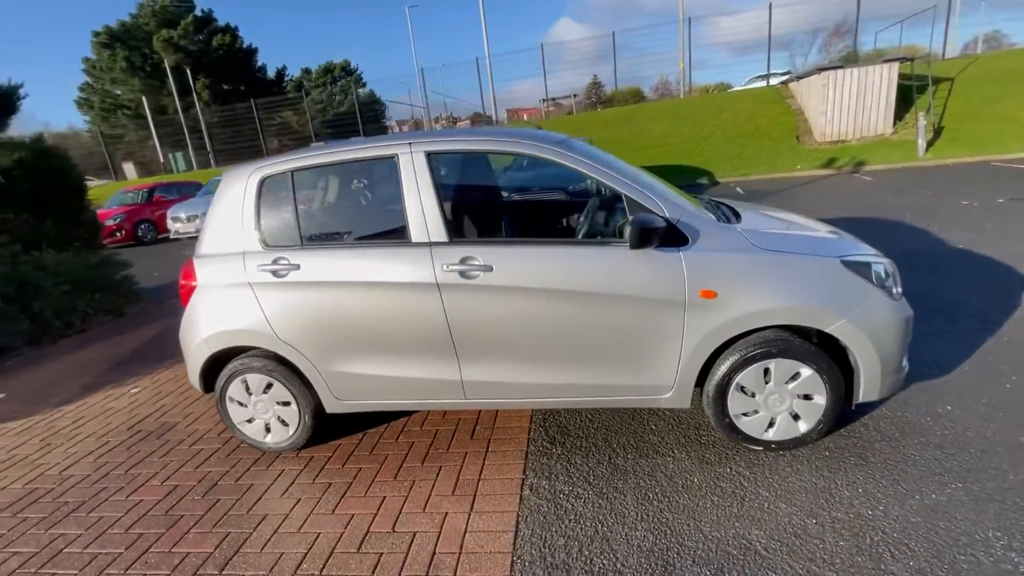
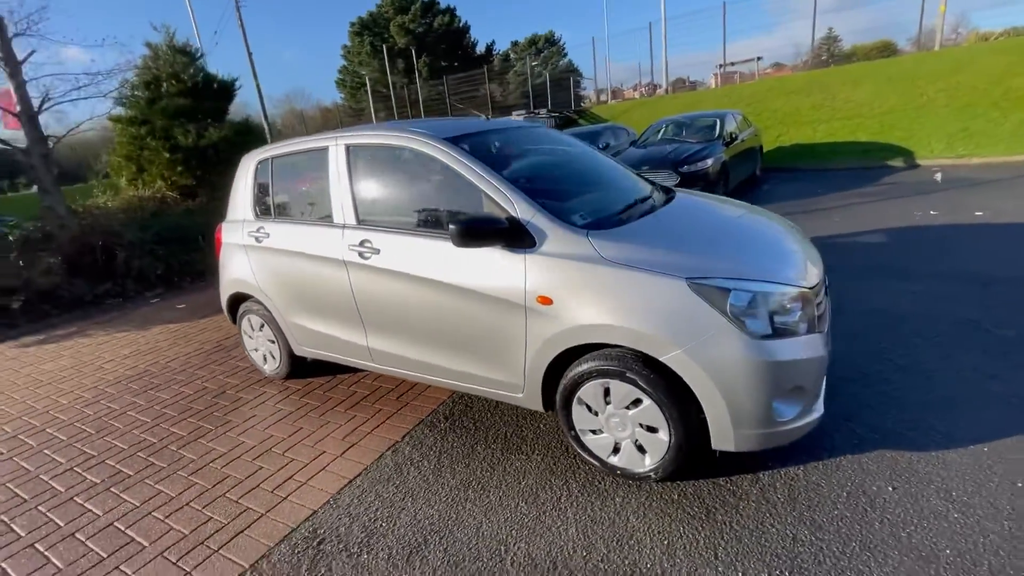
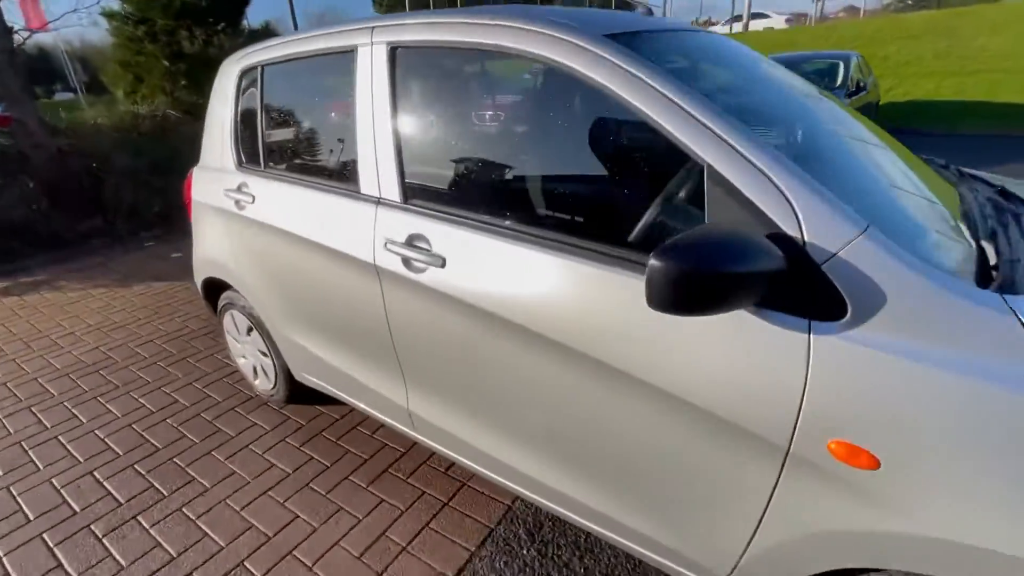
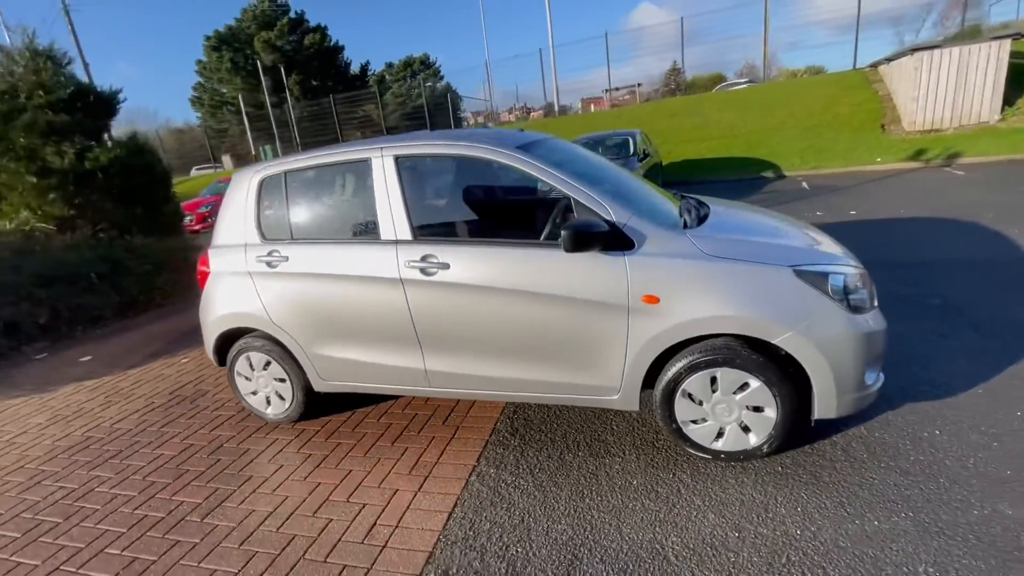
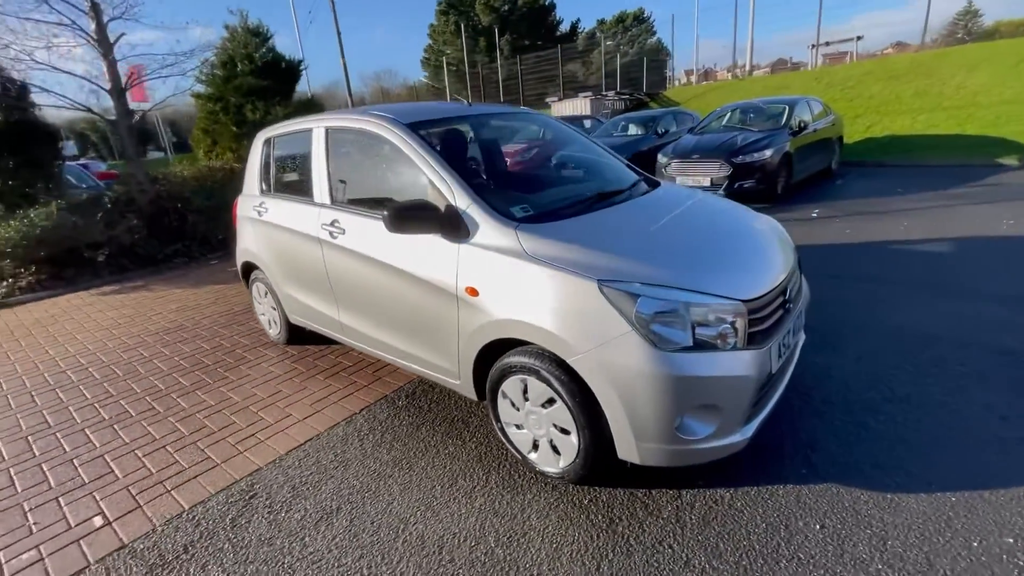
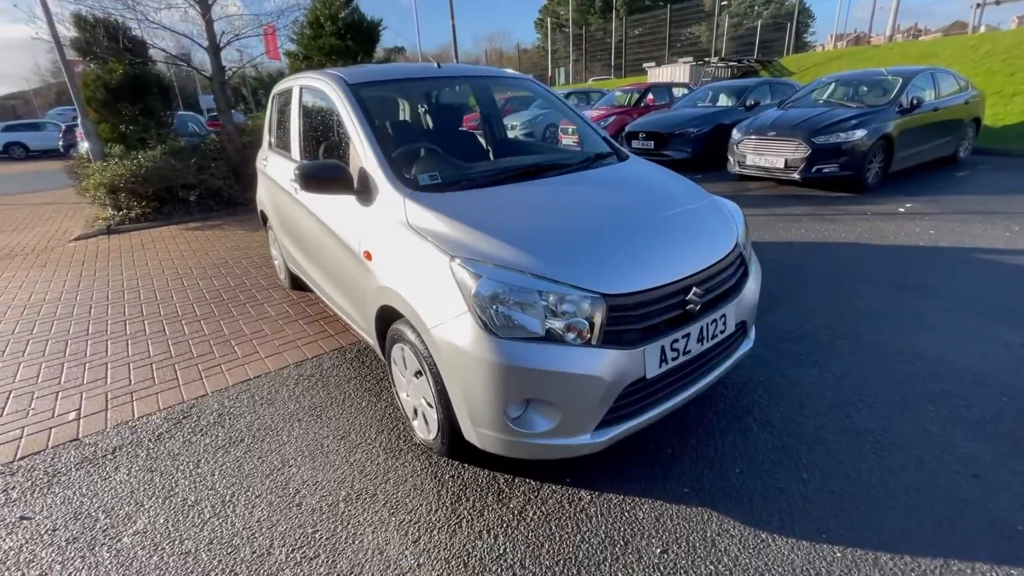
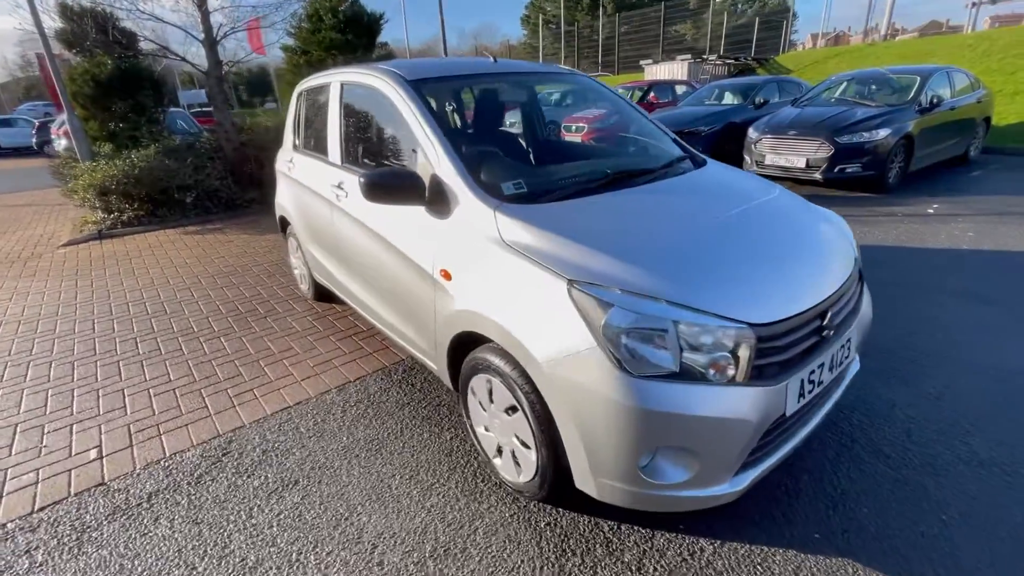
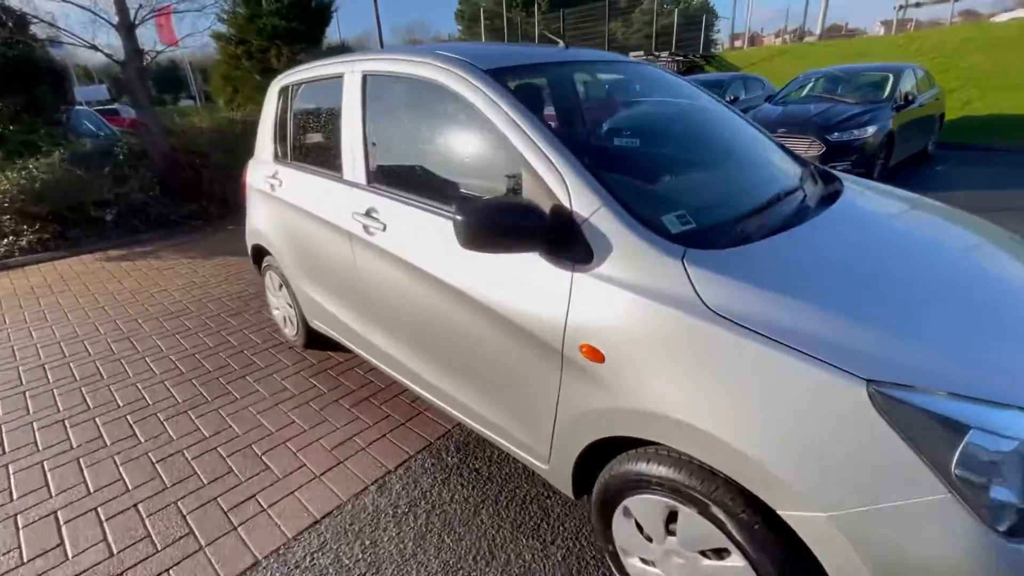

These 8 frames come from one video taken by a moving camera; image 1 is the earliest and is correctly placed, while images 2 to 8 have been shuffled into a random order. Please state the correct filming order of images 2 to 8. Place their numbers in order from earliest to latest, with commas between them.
4, 2, 5, 6, 7, 8, 3
